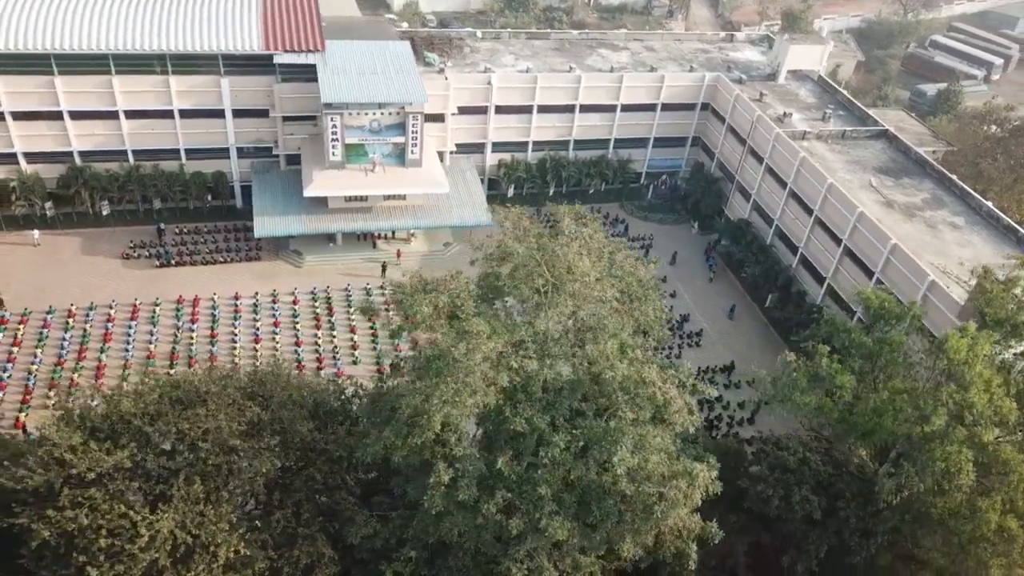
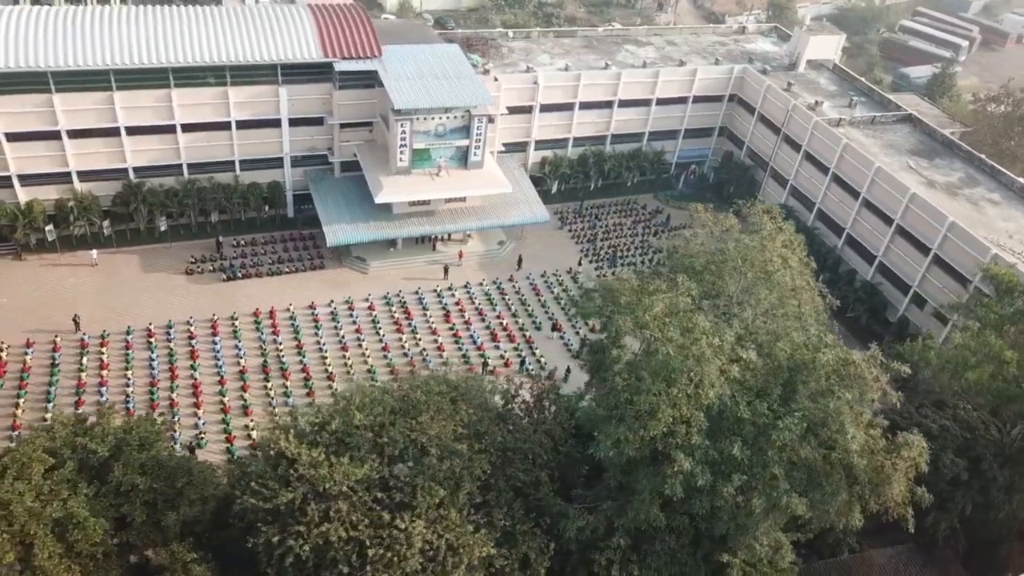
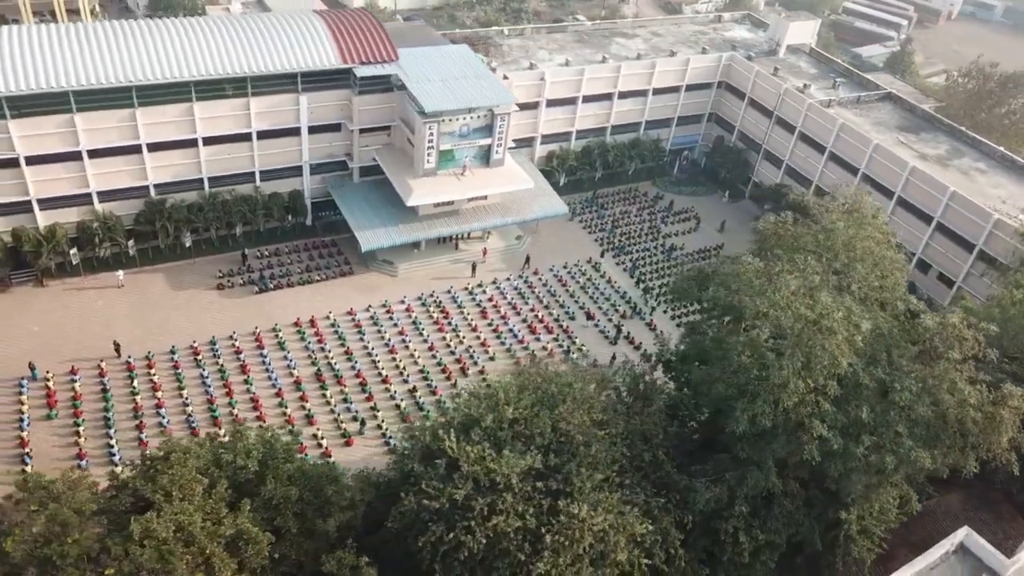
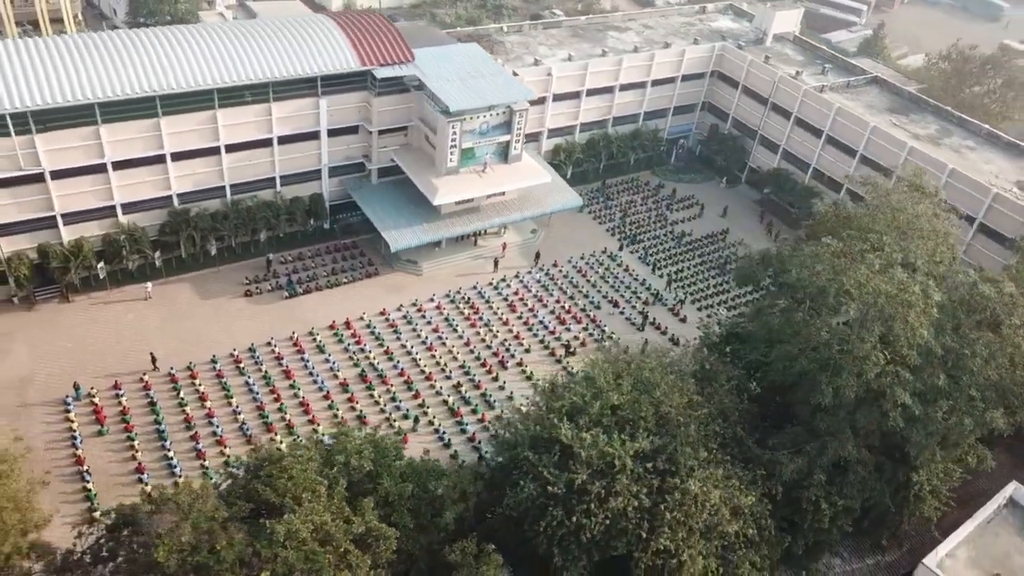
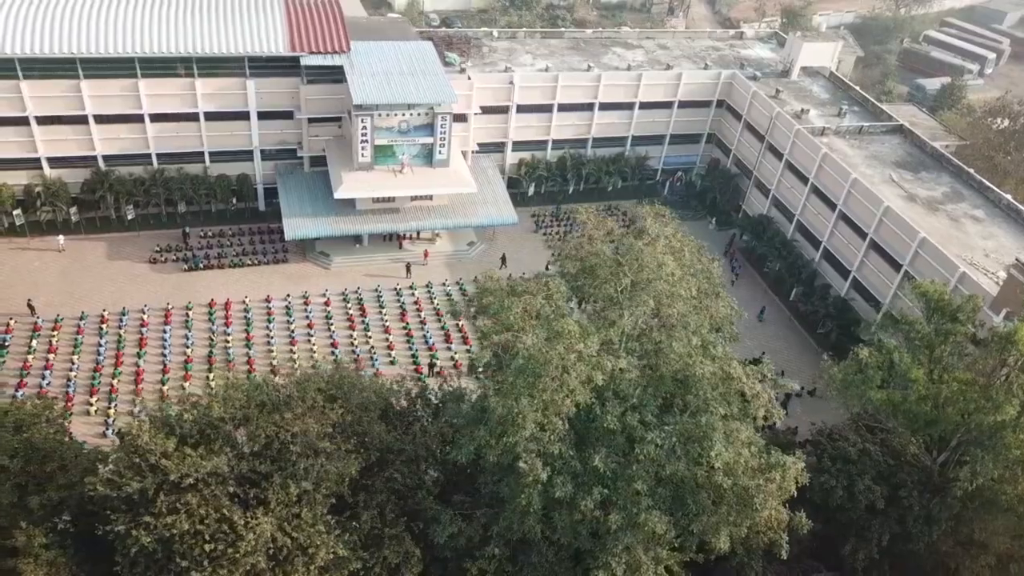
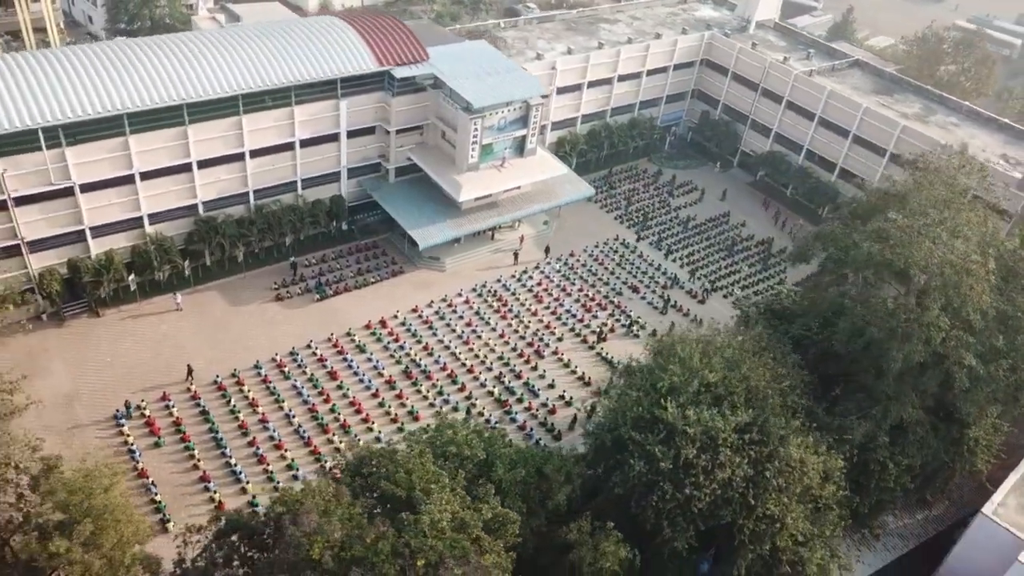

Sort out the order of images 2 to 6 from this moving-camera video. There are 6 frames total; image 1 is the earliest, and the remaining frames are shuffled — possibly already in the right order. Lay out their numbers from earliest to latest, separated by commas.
5, 2, 3, 4, 6
